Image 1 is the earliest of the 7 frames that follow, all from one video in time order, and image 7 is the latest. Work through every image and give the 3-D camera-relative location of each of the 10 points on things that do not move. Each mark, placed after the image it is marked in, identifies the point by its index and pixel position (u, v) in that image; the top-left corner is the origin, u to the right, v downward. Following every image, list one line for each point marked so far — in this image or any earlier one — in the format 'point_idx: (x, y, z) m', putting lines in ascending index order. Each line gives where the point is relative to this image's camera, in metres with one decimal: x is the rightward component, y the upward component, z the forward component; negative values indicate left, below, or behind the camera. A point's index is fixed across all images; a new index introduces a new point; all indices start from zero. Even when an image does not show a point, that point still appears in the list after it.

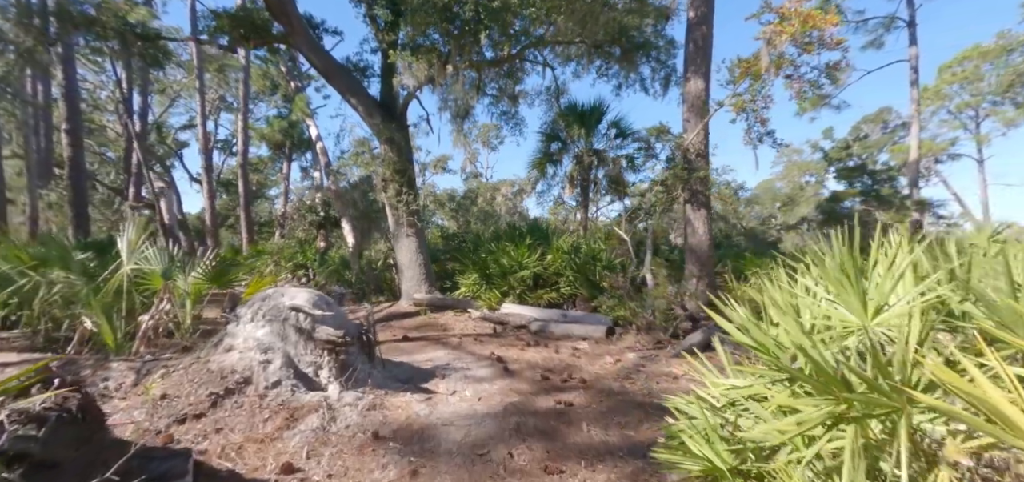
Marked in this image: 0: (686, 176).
0: (+2.5, +0.9, +7.6) m
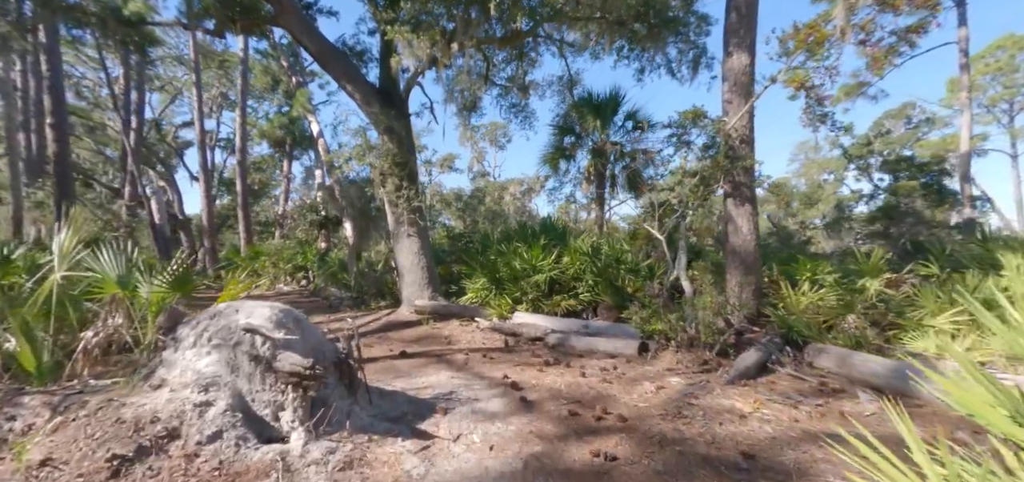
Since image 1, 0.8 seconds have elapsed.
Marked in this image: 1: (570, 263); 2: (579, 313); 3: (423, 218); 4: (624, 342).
0: (+2.7, +0.9, +6.5) m
1: (+0.9, -0.4, +8.5) m
2: (+1.0, -1.1, +8.2) m
3: (-1.7, +0.5, +9.8) m
4: (+1.3, -1.1, +6.0) m
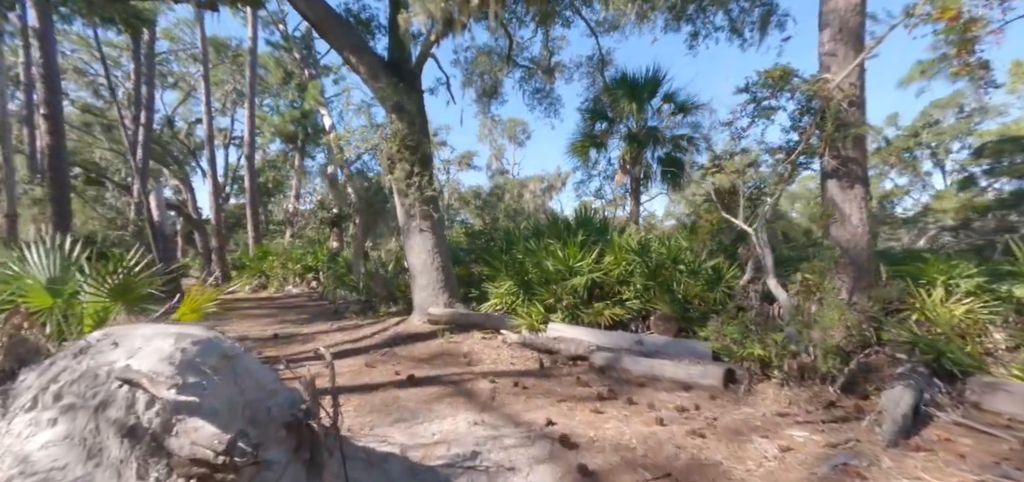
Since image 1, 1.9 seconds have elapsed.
0: (+3.0, +1.0, +5.0) m
1: (+1.4, -0.3, +7.0) m
2: (+1.4, -1.0, +6.7) m
3: (-1.2, +0.5, +8.4) m
4: (+1.6, -1.1, +4.5) m
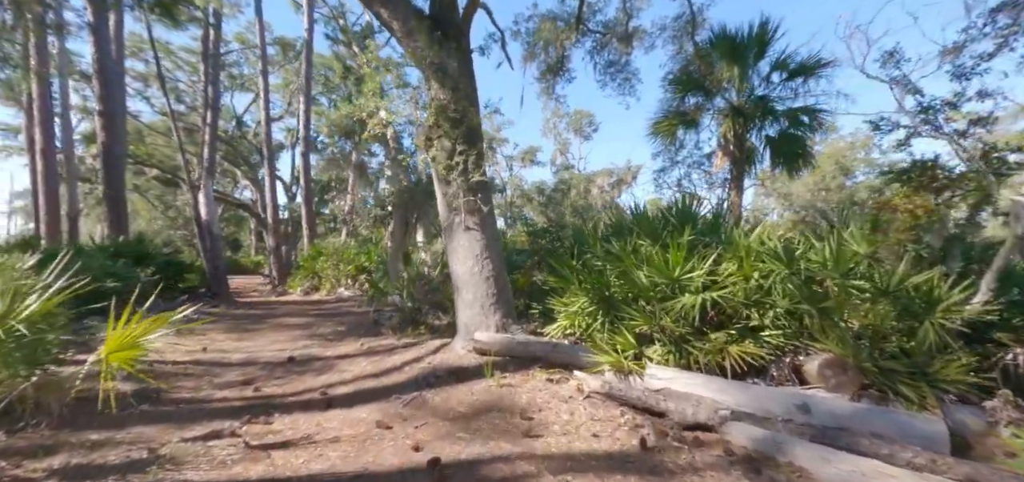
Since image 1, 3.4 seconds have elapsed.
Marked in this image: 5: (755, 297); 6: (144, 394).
0: (+3.5, +1.0, +2.5) m
1: (+2.1, -0.3, +4.7) m
2: (+2.1, -1.1, +4.4) m
3: (-0.3, +0.5, +6.5) m
4: (+2.0, -1.1, +2.2) m
5: (+2.1, -0.5, +4.6) m
6: (-3.8, -1.6, +5.4) m
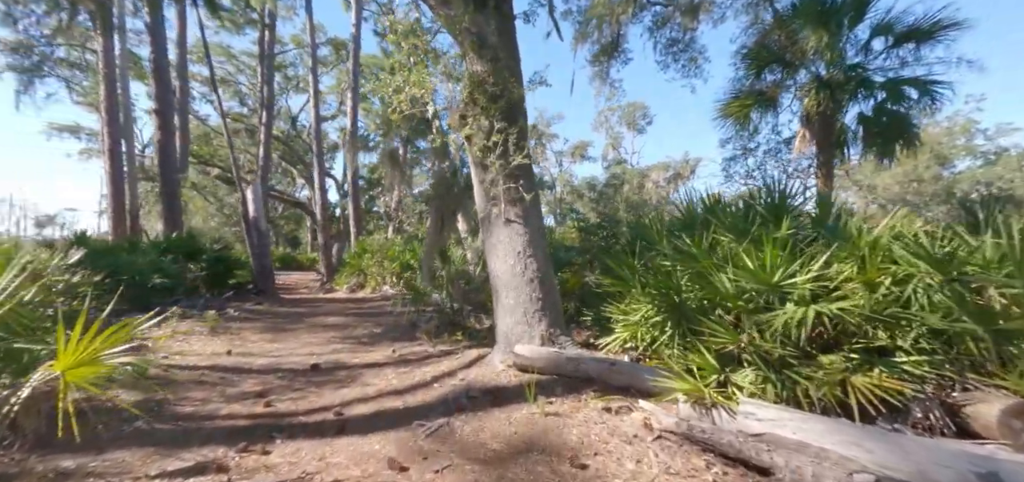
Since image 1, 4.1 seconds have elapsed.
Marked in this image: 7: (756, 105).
0: (+3.6, +1.0, +1.3) m
1: (+2.4, -0.3, +3.6) m
2: (+2.4, -1.0, +3.3) m
3: (+0.2, +0.5, +5.5) m
4: (+2.1, -1.1, +1.1) m
5: (+2.4, -0.4, +3.4) m
6: (-3.3, -1.5, +4.8) m
7: (+4.3, +2.4, +9.3) m
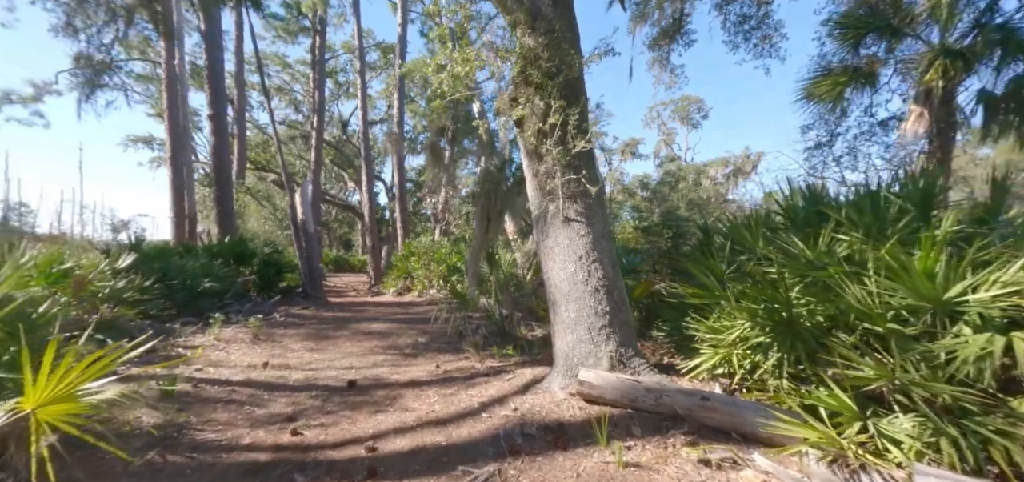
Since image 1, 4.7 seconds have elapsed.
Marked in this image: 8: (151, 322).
0: (+3.7, +1.0, +0.1) m
1: (+2.8, -0.3, +2.5) m
2: (+2.8, -1.0, +2.2) m
3: (+0.7, +0.5, +4.7) m
4: (+2.2, -1.1, +0.1) m
5: (+2.8, -0.4, +2.4) m
6: (-2.8, -1.6, +4.3) m
7: (+5.1, +2.4, +8.1) m
8: (-6.8, -1.5, +9.9) m
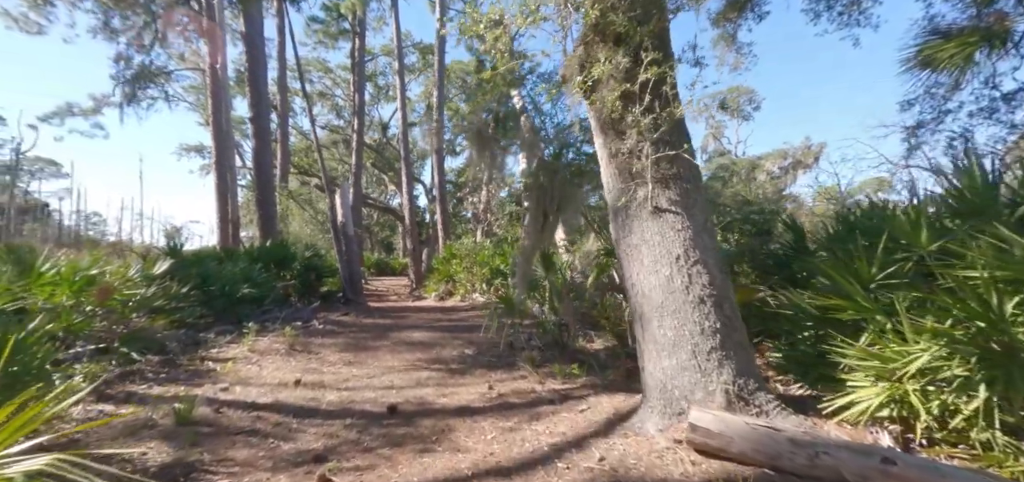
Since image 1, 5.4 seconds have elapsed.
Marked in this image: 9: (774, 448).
0: (+3.9, +1.1, -1.1) m
1: (+3.1, -0.2, +1.4) m
2: (+3.1, -1.0, +1.1) m
3: (+1.3, +0.6, +3.6) m
4: (+2.4, -1.0, -1.1) m
5: (+3.1, -0.4, +1.2) m
6: (-2.3, -1.6, +3.5) m
7: (+5.8, +2.5, +6.7) m
8: (-5.8, -1.6, +9.4) m
9: (+1.3, -1.0, +2.6) m
